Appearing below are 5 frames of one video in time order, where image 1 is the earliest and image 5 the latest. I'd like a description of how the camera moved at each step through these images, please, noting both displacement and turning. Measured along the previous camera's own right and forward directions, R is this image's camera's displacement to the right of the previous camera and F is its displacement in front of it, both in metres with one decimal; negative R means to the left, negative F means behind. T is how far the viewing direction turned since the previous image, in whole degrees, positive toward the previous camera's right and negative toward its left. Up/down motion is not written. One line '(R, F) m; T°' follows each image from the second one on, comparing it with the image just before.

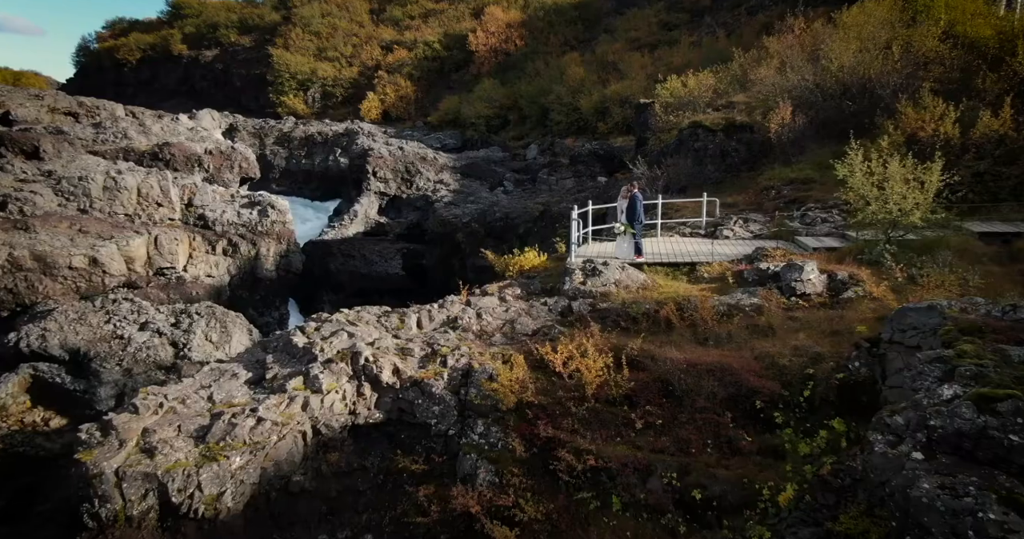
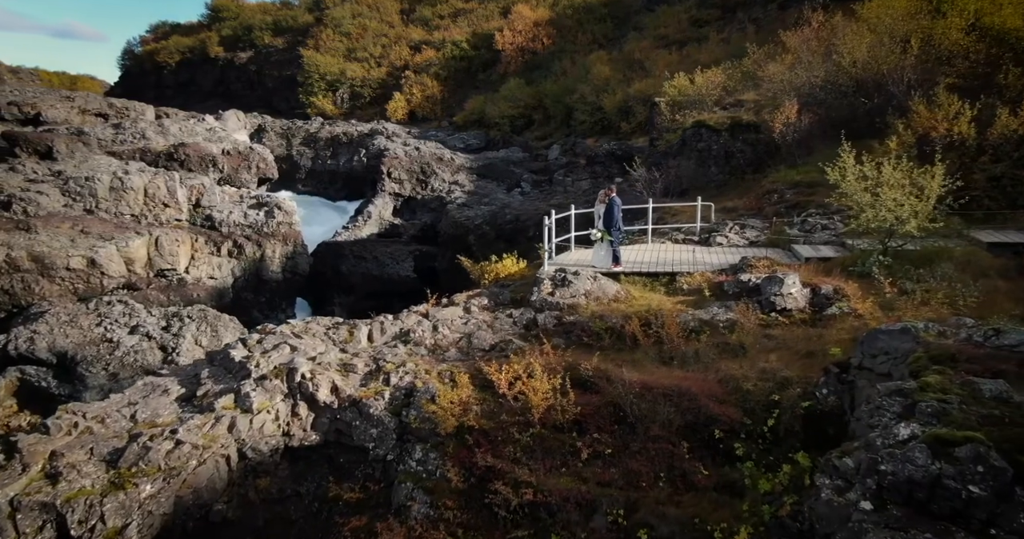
(+1.0, +0.6) m; -3°
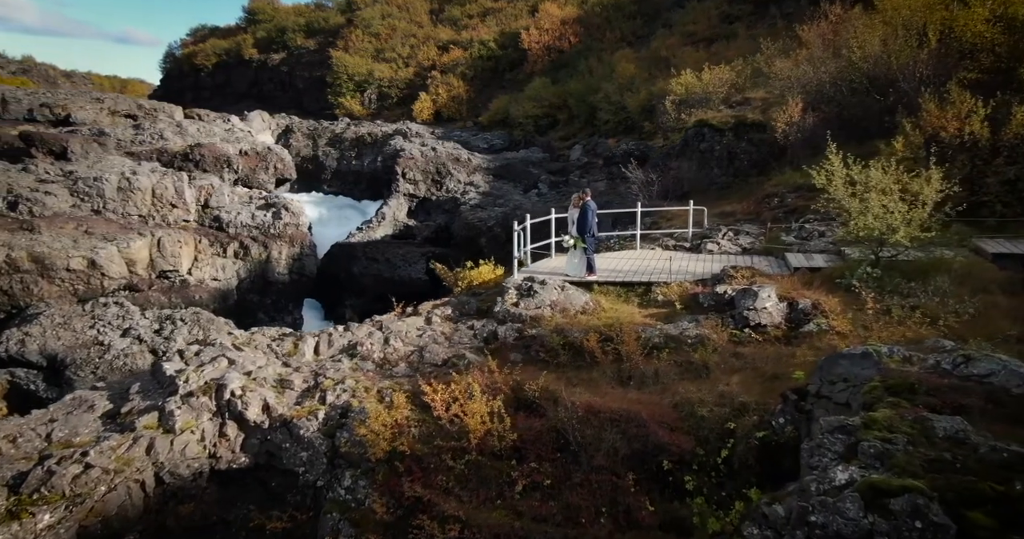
(+1.0, +0.6) m; -3°
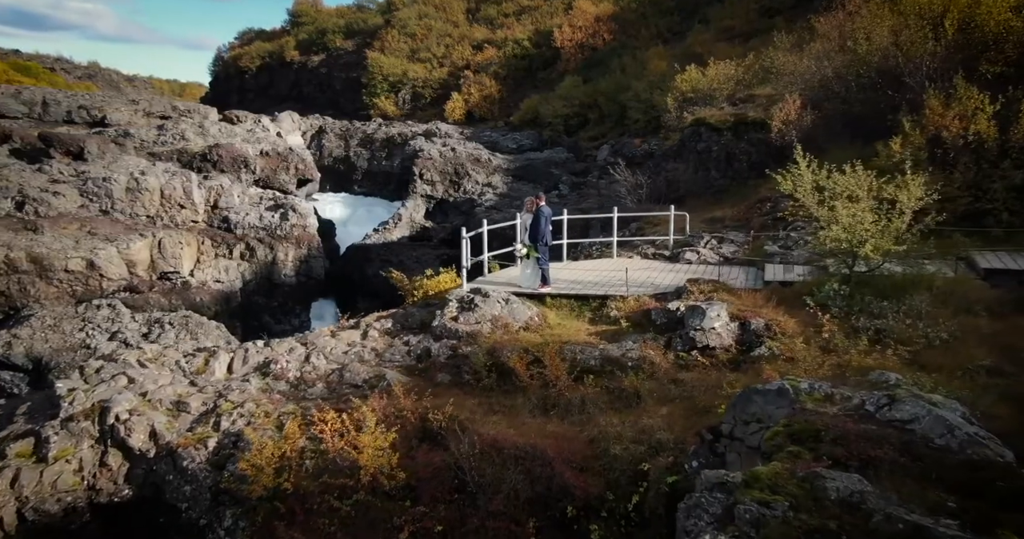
(+1.3, +0.7) m; -4°
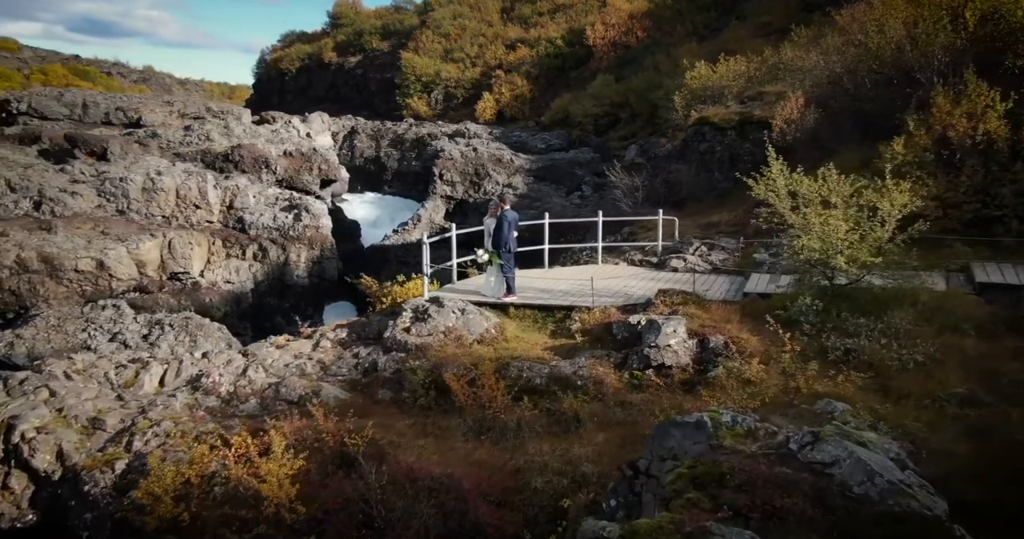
(+1.0, +0.5) m; -3°
